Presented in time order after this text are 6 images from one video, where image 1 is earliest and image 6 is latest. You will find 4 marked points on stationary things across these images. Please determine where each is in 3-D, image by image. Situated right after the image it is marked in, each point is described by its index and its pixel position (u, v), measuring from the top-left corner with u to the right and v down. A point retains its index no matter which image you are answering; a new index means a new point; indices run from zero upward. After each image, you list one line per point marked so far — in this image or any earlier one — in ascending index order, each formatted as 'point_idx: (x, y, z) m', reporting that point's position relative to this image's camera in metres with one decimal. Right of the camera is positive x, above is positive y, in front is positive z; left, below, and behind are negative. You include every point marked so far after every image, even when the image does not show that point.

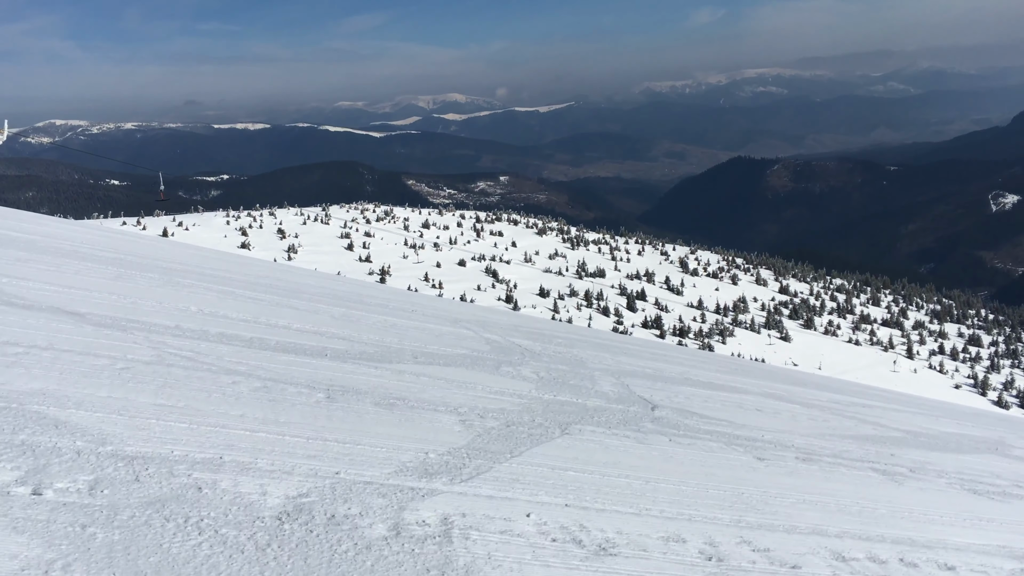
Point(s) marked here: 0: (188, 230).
0: (-6.8, +1.3, +20.1) m
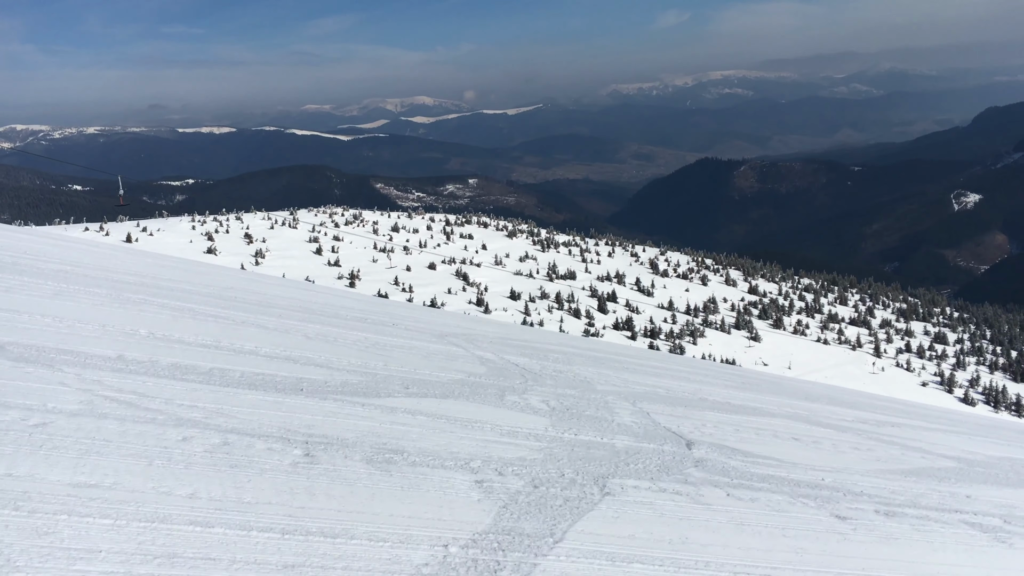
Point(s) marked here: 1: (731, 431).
0: (-7.2, +1.1, +19.1) m
1: (+1.2, -0.8, +5.0) m
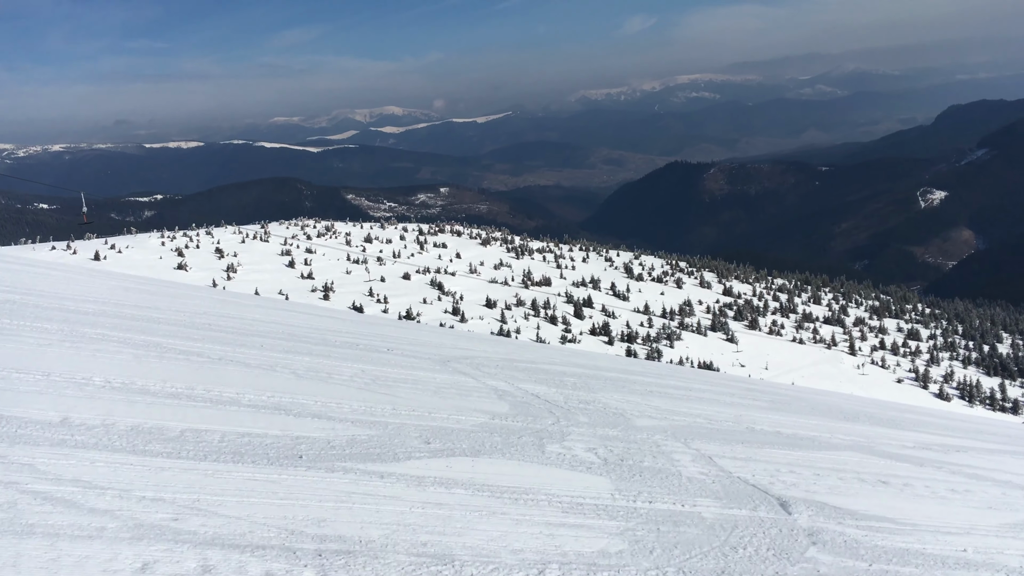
0: (-7.5, +0.7, +18.1) m
1: (+1.3, -0.9, +4.2) m
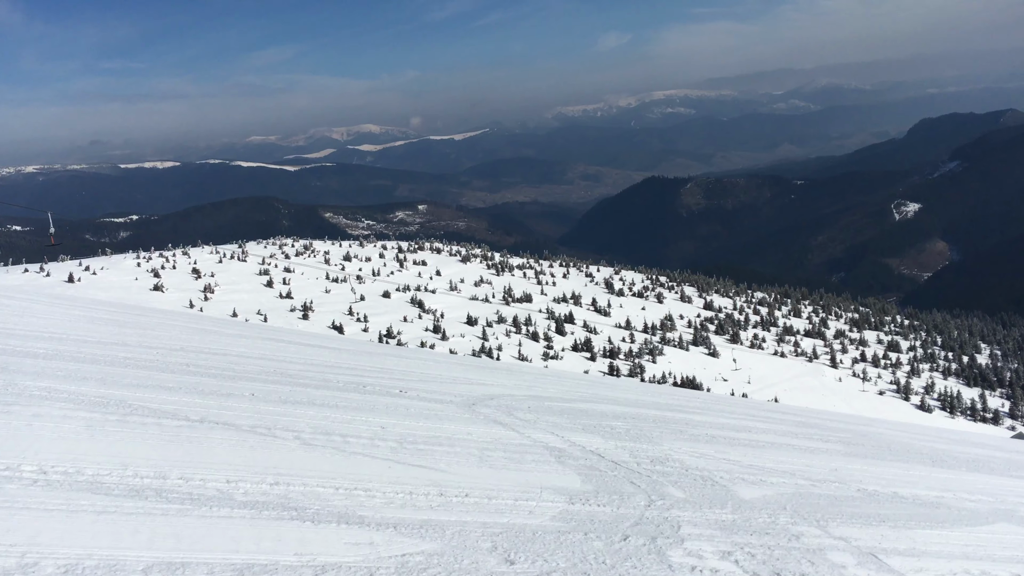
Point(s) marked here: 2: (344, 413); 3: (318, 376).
0: (-7.5, +0.2, +16.8) m
1: (+1.7, -1.0, +3.0) m
2: (-0.9, -0.6, +4.8) m
3: (-1.3, -0.6, +6.5) m
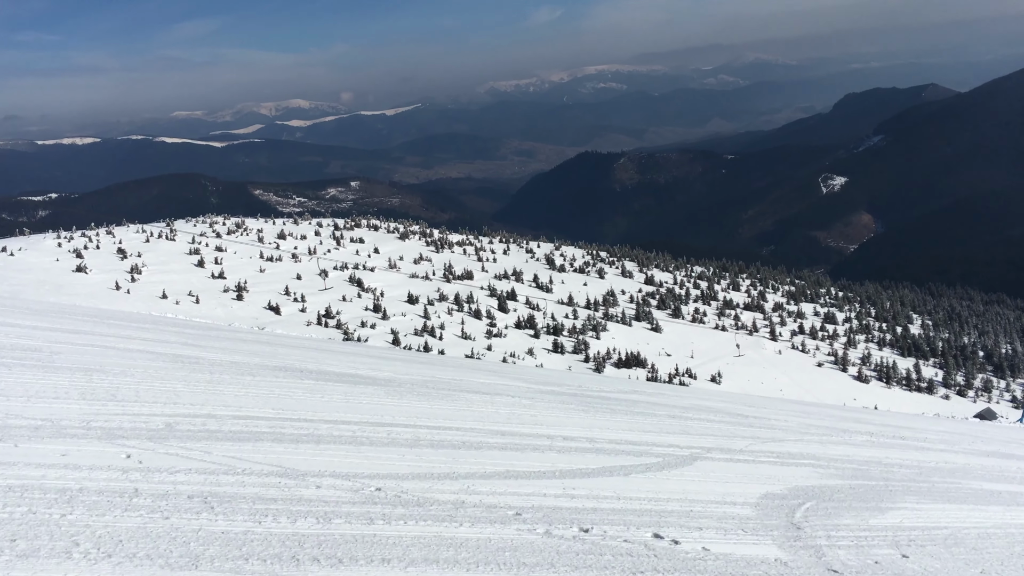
0: (-7.0, +0.3, +13.0) m
1: (+3.1, -1.1, -0.1) m
2: (+0.5, -0.8, +1.5) m
3: (-0.1, -0.7, +3.2) m
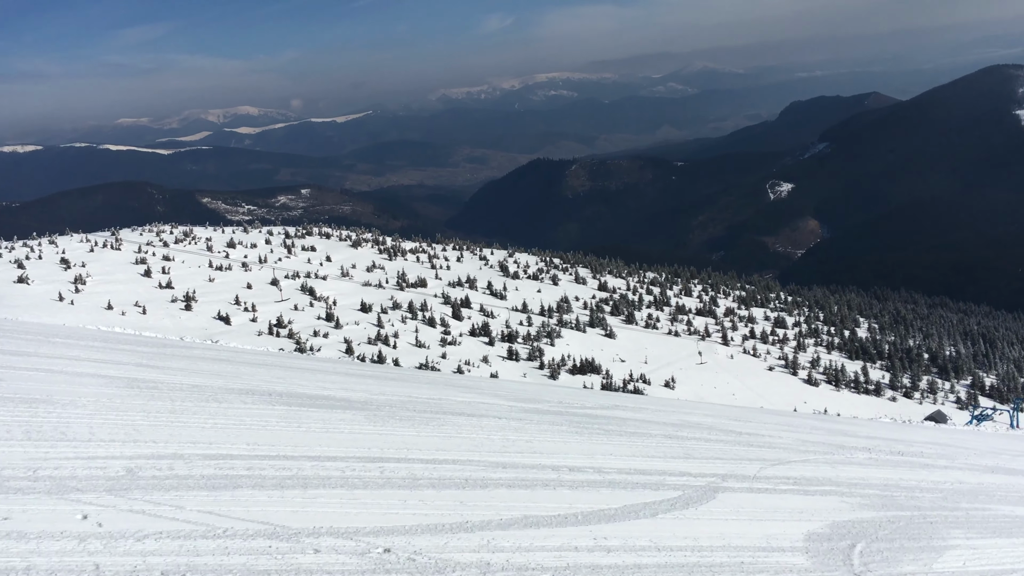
0: (-7.4, +0.1, +12.1) m
1: (+3.4, -1.1, -0.4) m
2: (+0.6, -0.8, +1.0) m
3: (0.0, -0.8, +2.7) m
